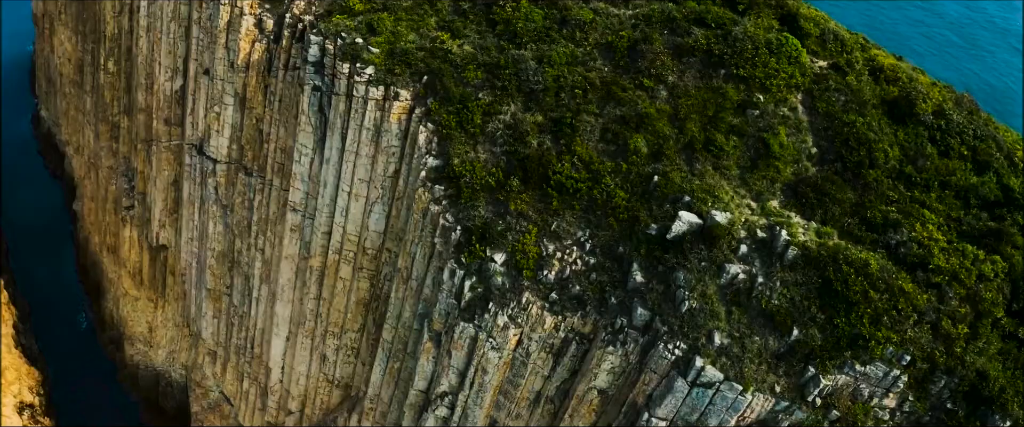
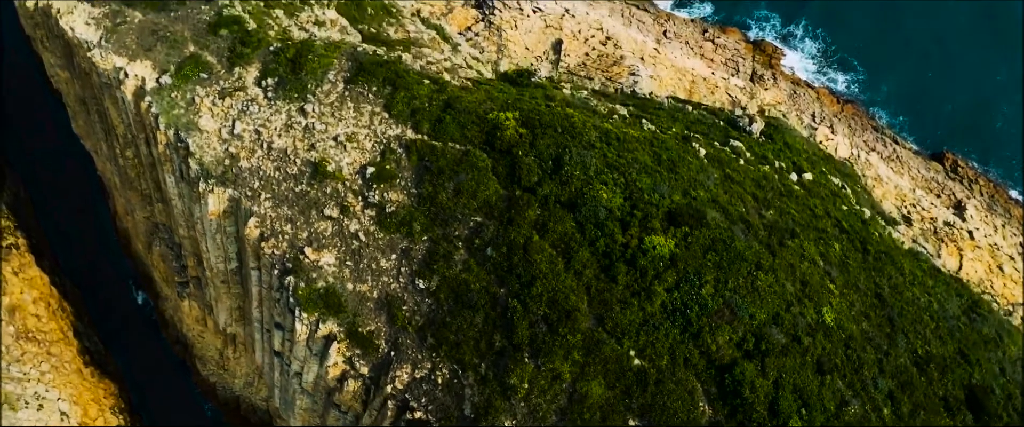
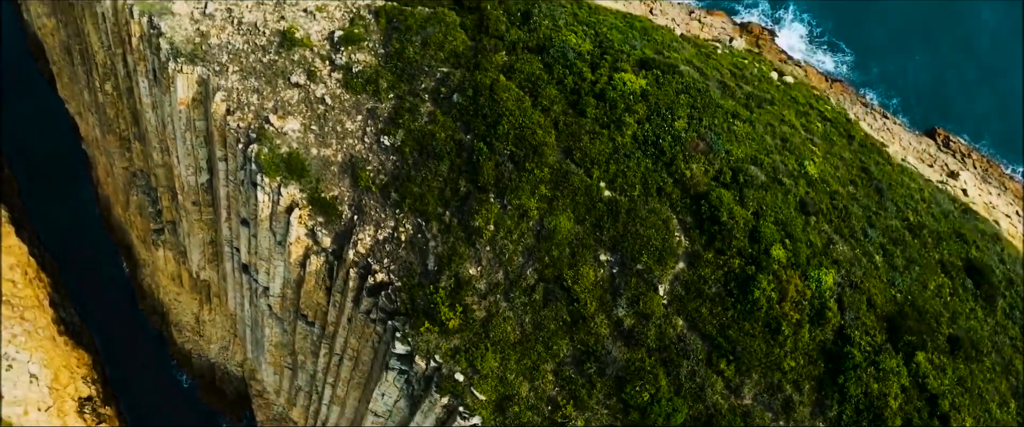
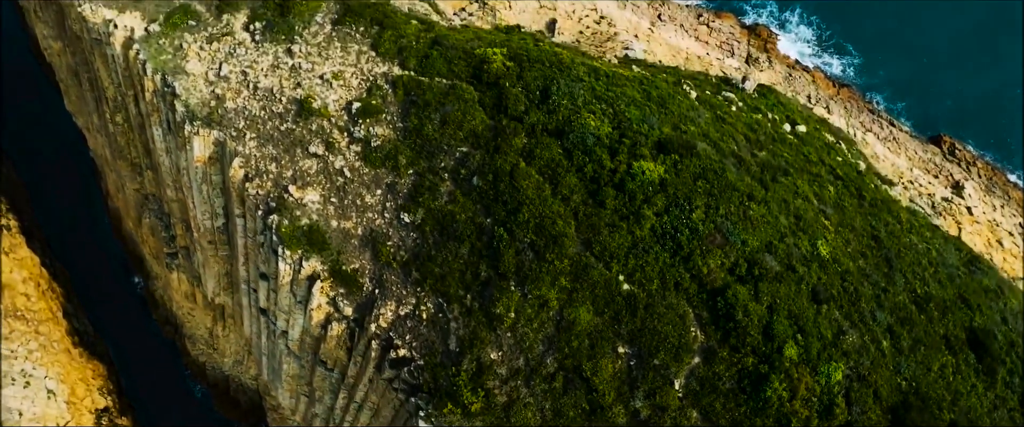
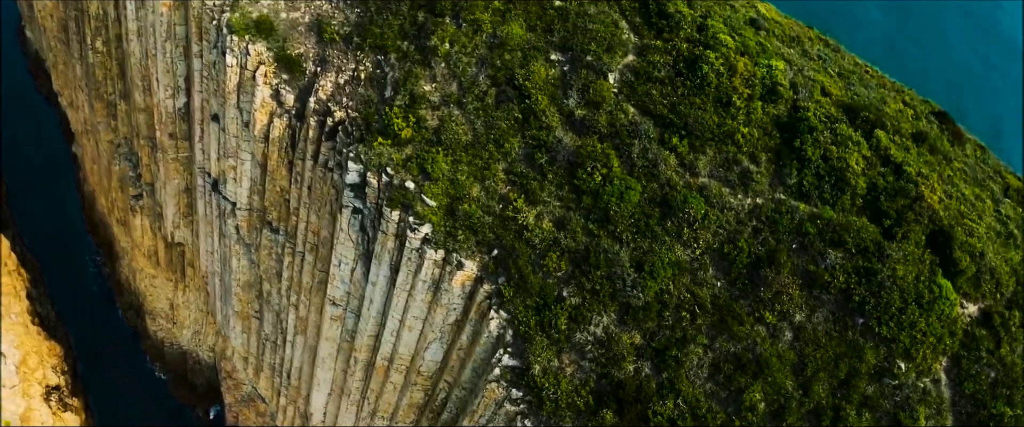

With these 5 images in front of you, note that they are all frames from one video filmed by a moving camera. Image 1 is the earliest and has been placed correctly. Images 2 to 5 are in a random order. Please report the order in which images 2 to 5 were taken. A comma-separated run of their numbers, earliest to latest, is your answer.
5, 3, 4, 2
